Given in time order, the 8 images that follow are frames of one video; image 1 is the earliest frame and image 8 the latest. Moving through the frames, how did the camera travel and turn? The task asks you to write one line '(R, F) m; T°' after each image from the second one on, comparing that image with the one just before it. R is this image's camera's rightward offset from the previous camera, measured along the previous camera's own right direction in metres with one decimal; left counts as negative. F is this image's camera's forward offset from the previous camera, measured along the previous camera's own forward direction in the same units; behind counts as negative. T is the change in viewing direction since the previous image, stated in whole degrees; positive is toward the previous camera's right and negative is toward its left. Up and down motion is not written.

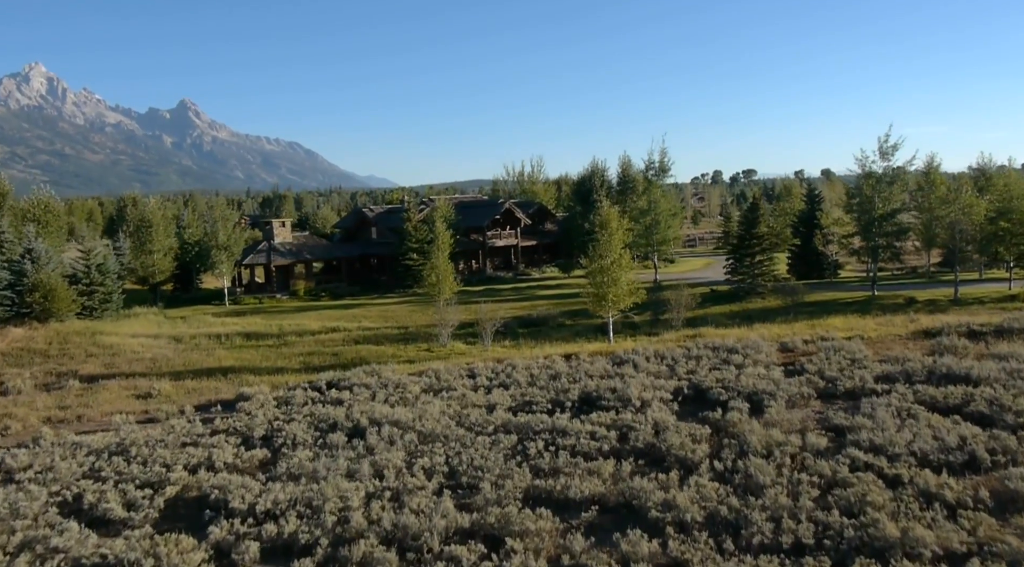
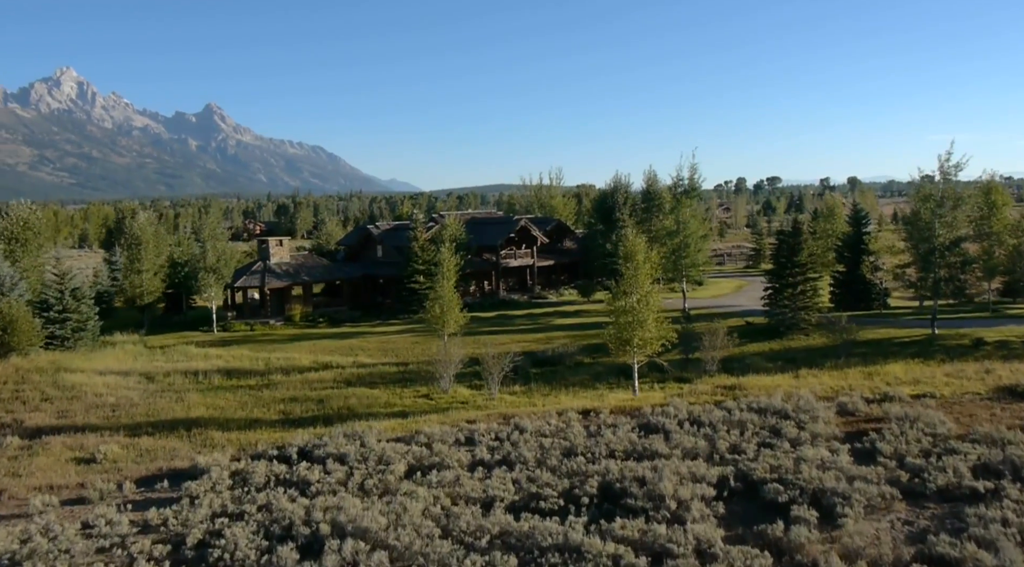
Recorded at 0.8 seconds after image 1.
(+0.3, +4.2) m; -1°
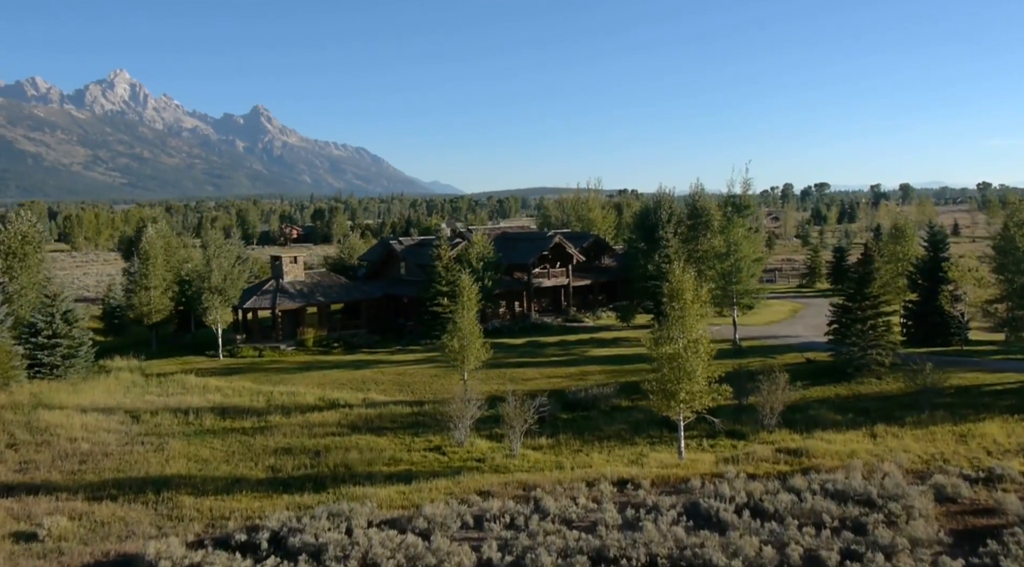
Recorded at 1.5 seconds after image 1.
(+0.4, +4.1) m; -3°
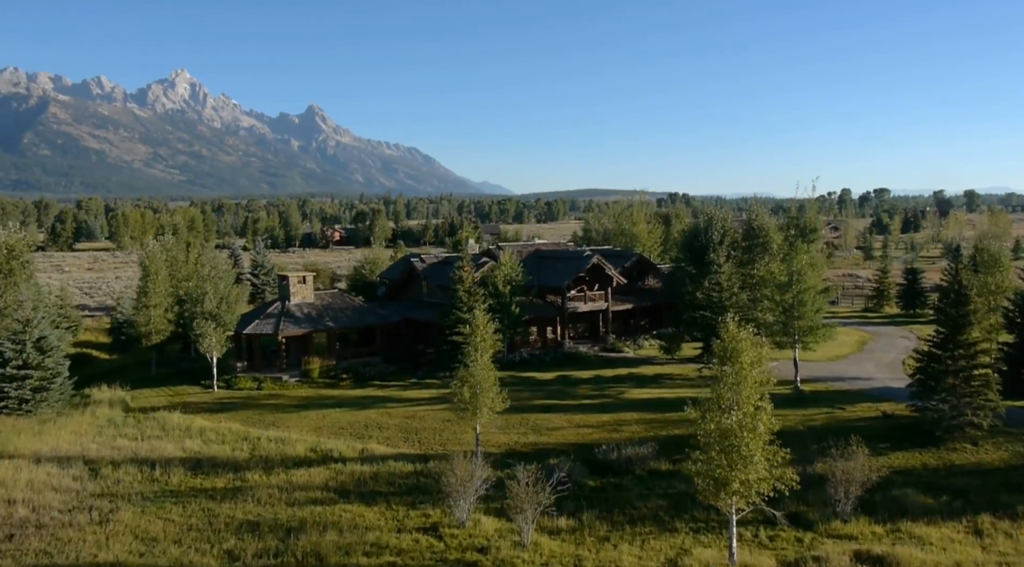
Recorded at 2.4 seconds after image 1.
(+0.9, +4.7) m; -3°
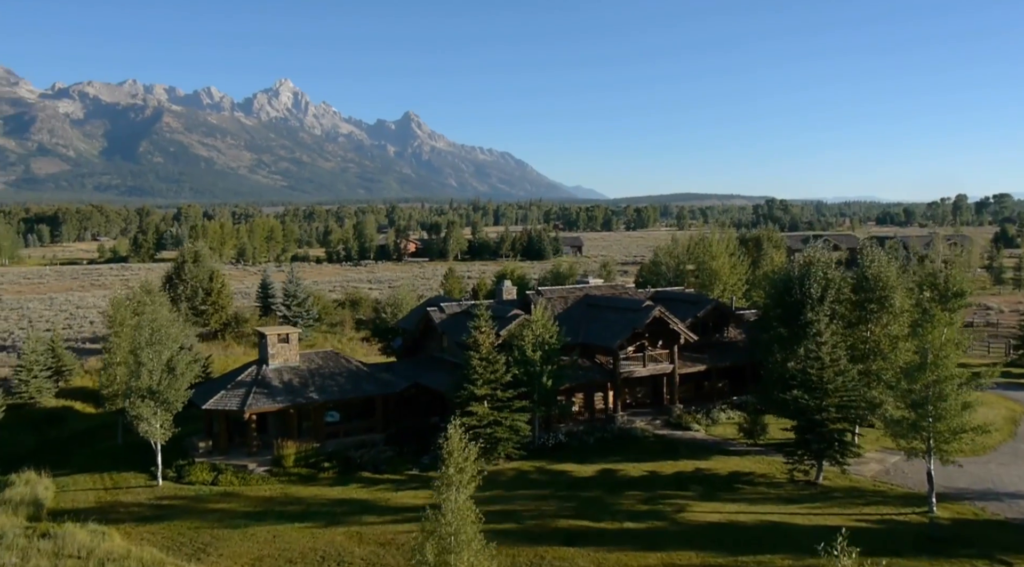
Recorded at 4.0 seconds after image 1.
(+2.2, +8.9) m; -6°
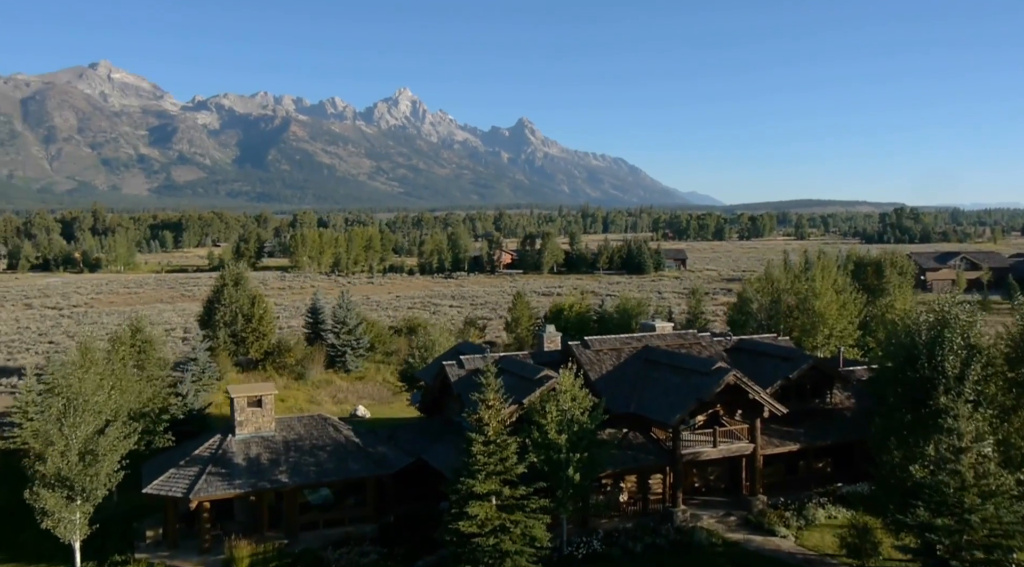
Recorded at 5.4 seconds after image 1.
(+2.6, +7.4) m; -8°
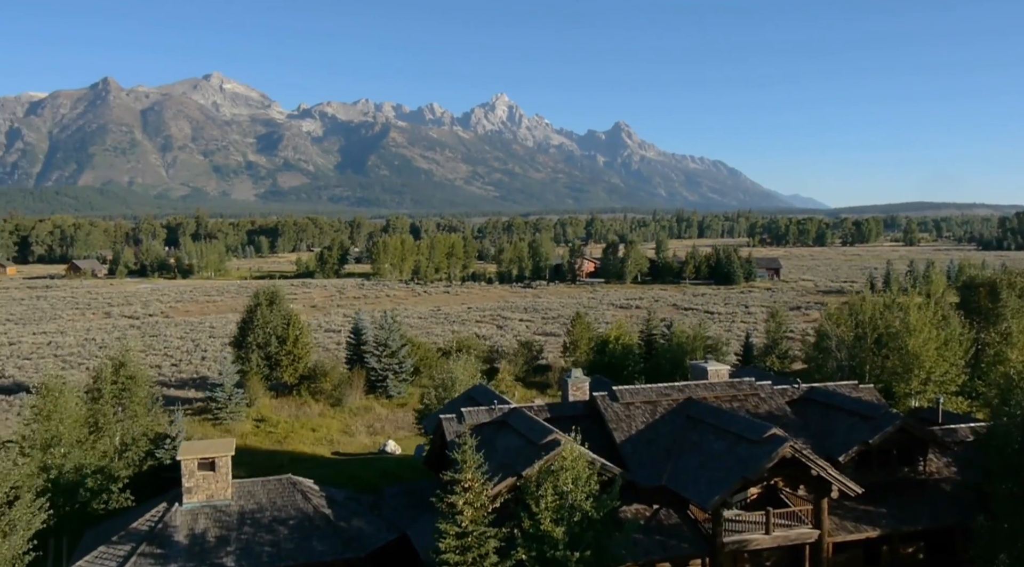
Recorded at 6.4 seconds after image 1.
(+2.5, +5.0) m; -7°
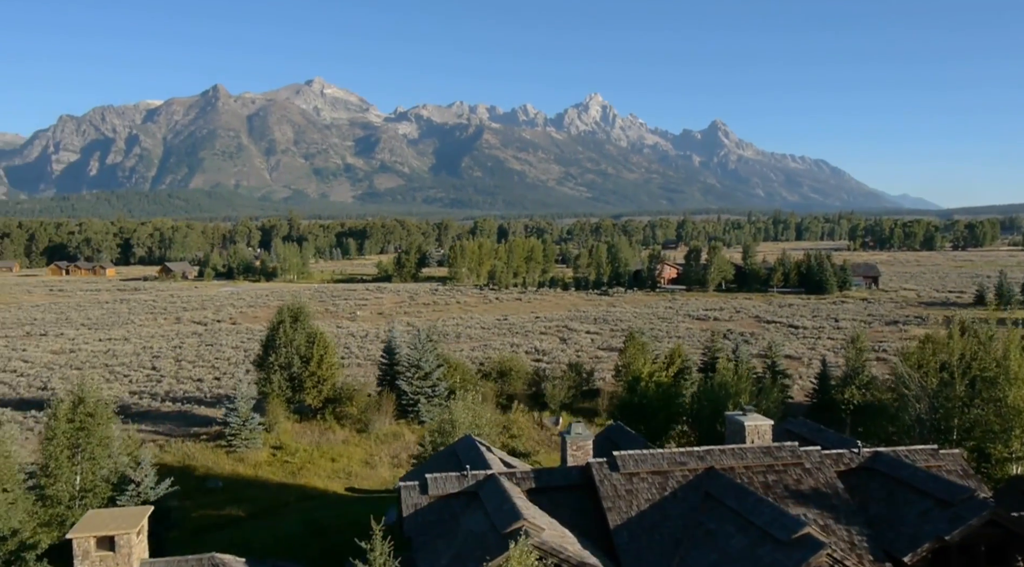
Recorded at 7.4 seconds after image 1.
(+2.8, +4.8) m; -6°
